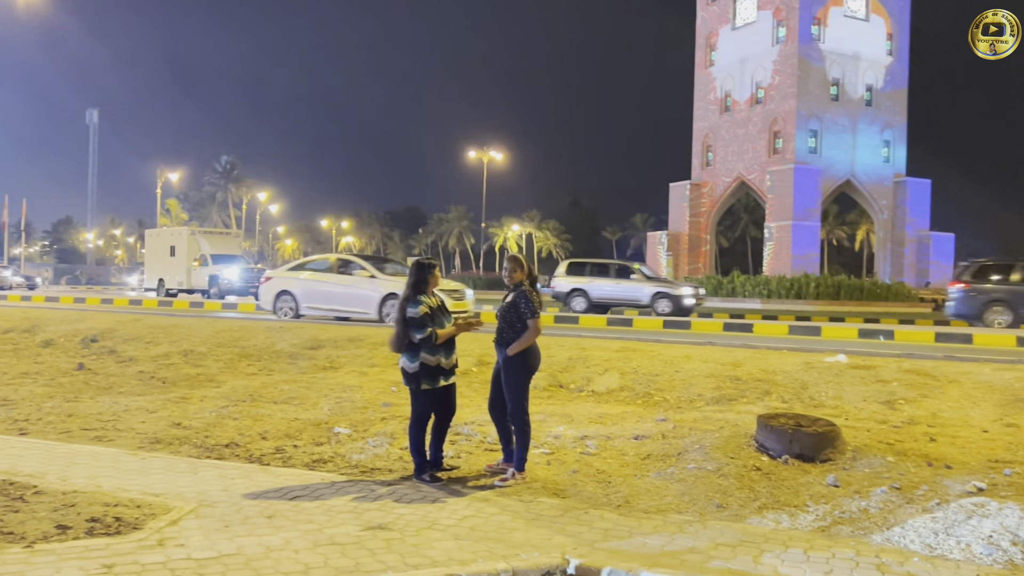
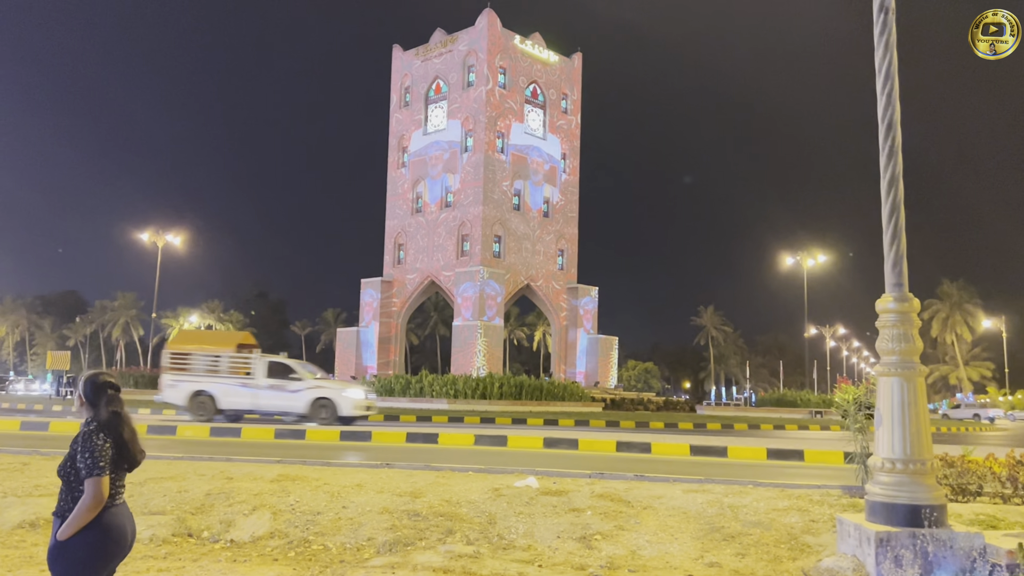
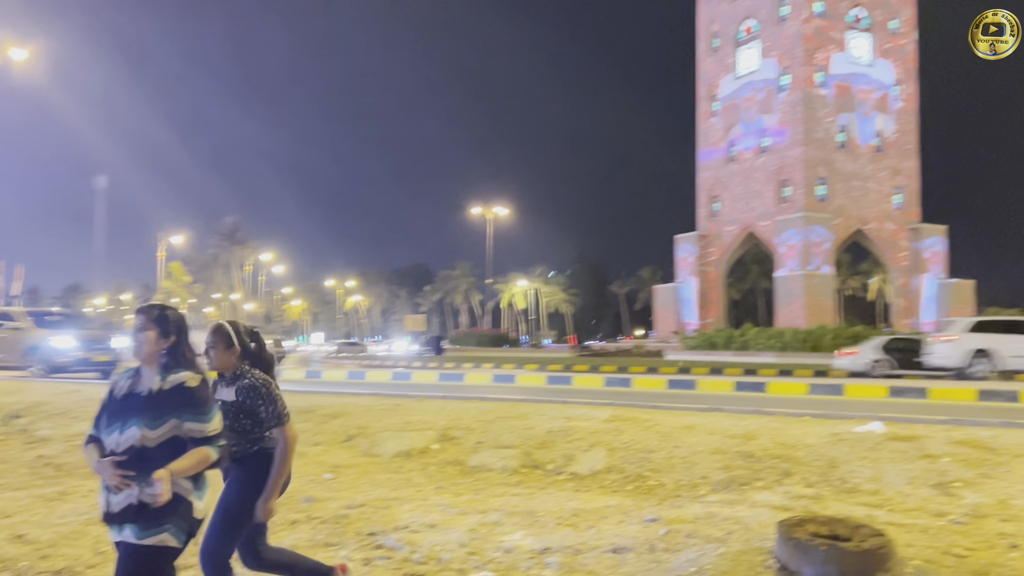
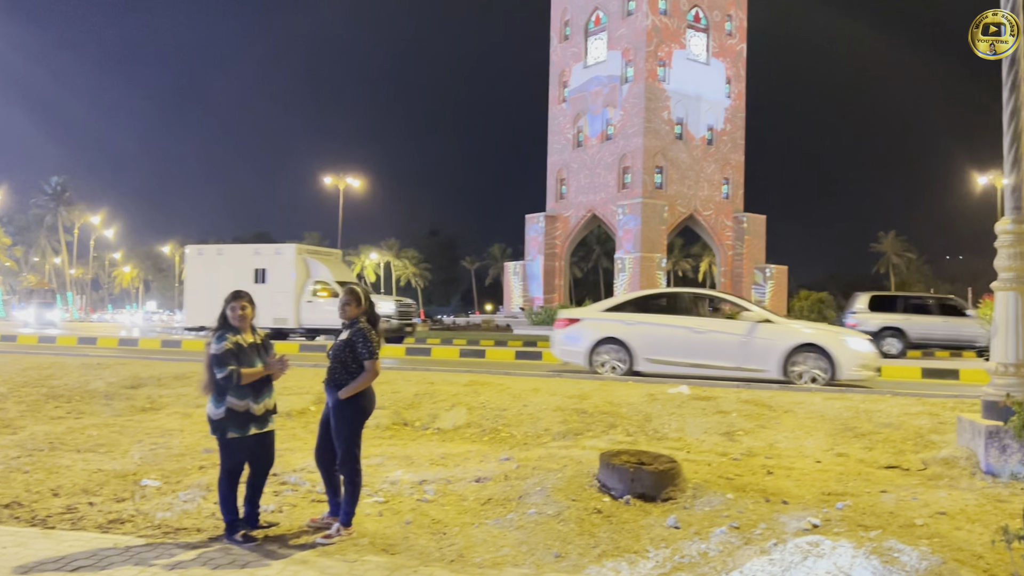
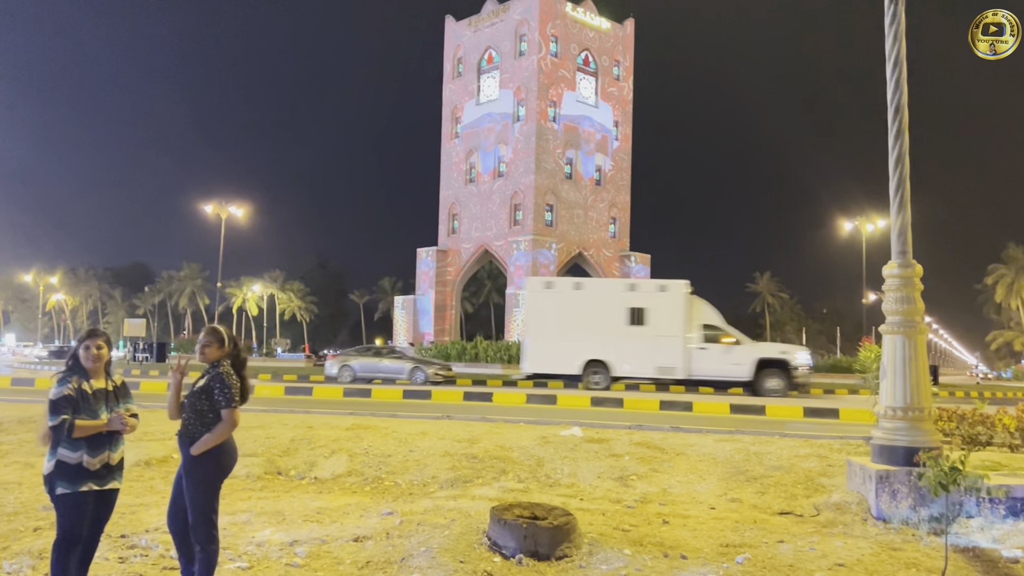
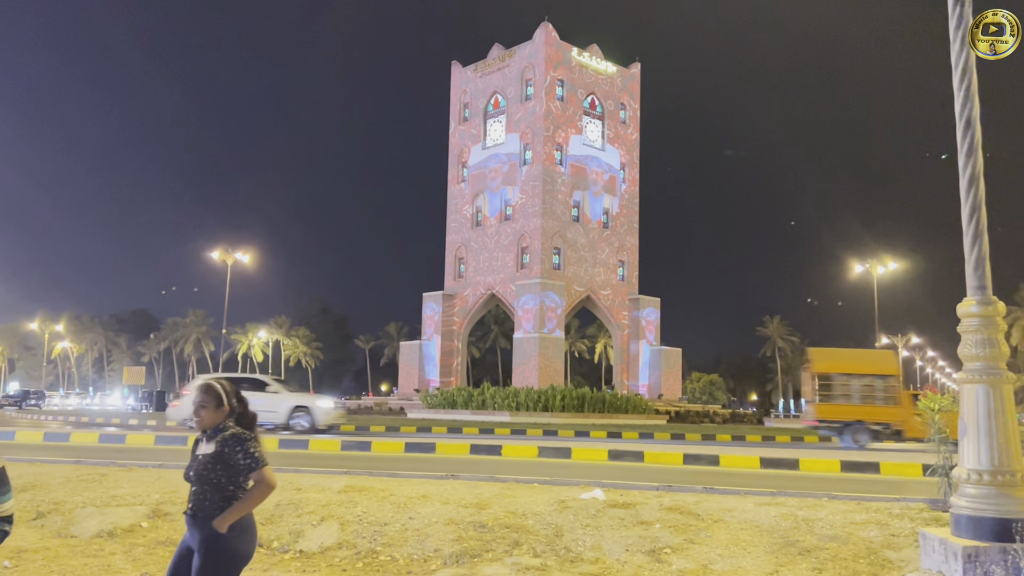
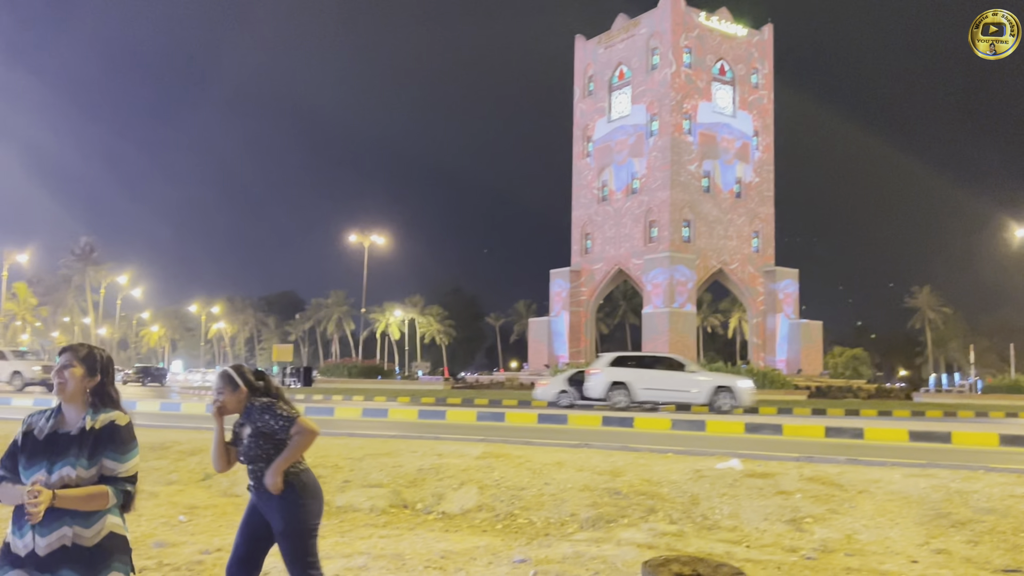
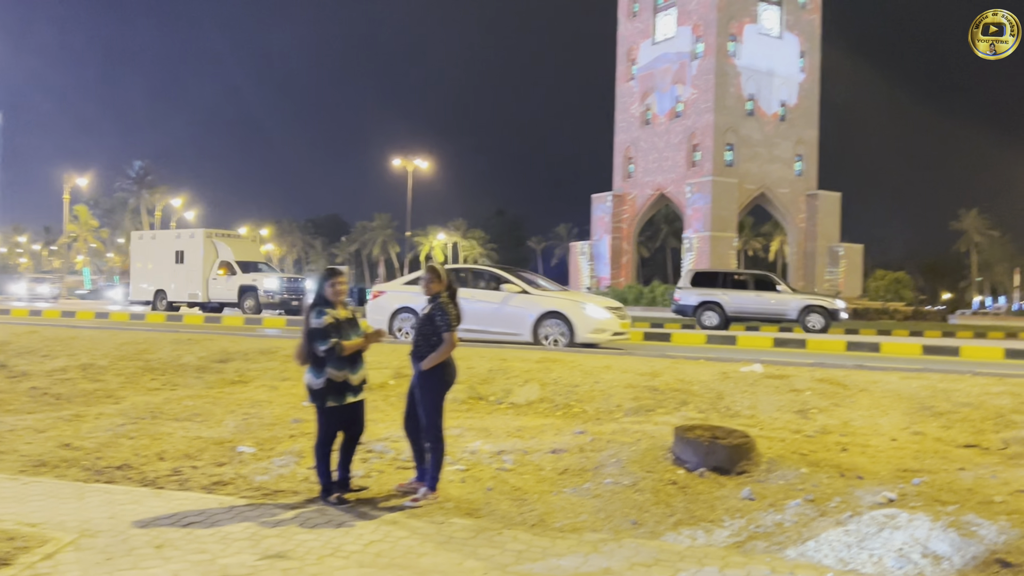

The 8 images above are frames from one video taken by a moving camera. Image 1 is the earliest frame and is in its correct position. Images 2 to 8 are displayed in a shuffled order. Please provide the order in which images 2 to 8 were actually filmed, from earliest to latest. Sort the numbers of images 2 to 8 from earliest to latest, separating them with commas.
8, 4, 5, 2, 6, 7, 3
